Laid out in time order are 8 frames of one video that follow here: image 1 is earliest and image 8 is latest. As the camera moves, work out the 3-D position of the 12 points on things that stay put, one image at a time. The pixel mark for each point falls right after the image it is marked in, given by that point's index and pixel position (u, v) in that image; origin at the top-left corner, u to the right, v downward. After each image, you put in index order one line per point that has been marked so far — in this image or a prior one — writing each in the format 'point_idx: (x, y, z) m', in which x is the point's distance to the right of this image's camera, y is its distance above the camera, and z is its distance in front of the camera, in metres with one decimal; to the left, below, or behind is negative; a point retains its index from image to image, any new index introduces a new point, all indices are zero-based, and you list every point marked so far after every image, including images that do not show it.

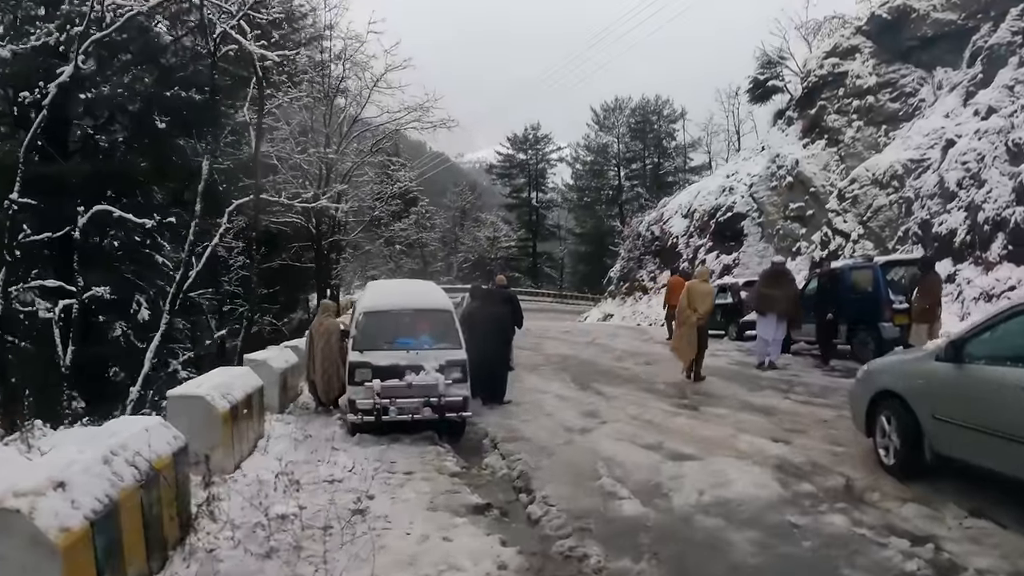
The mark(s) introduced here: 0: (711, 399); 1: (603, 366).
0: (+2.0, -1.1, +9.0) m
1: (+1.3, -1.1, +12.8) m
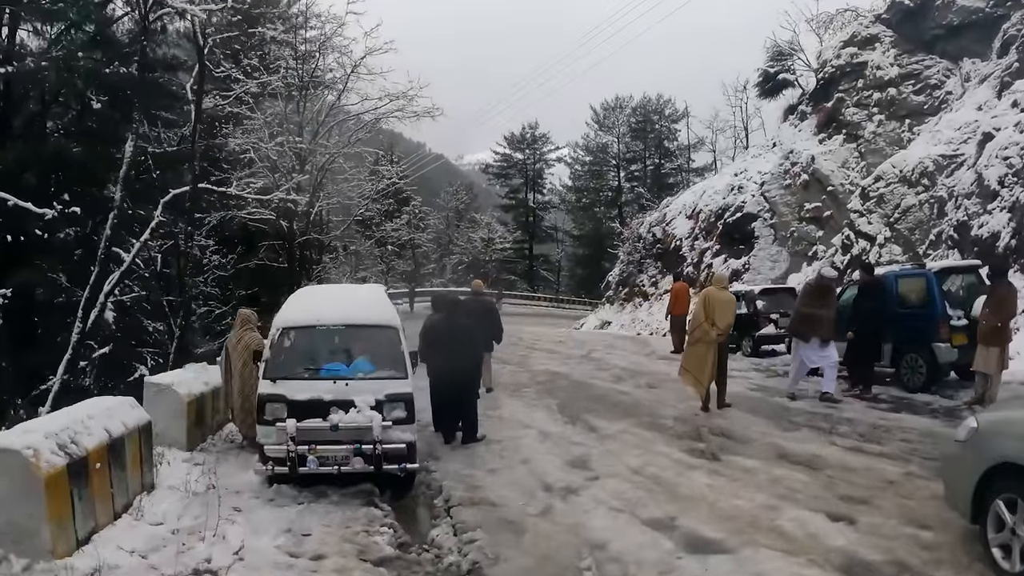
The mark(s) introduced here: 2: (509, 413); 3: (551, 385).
0: (+1.7, -1.2, +7.0) m
1: (+1.0, -1.2, +10.8) m
2: (0.0, -1.3, +9.5) m
3: (+0.5, -1.2, +11.6) m
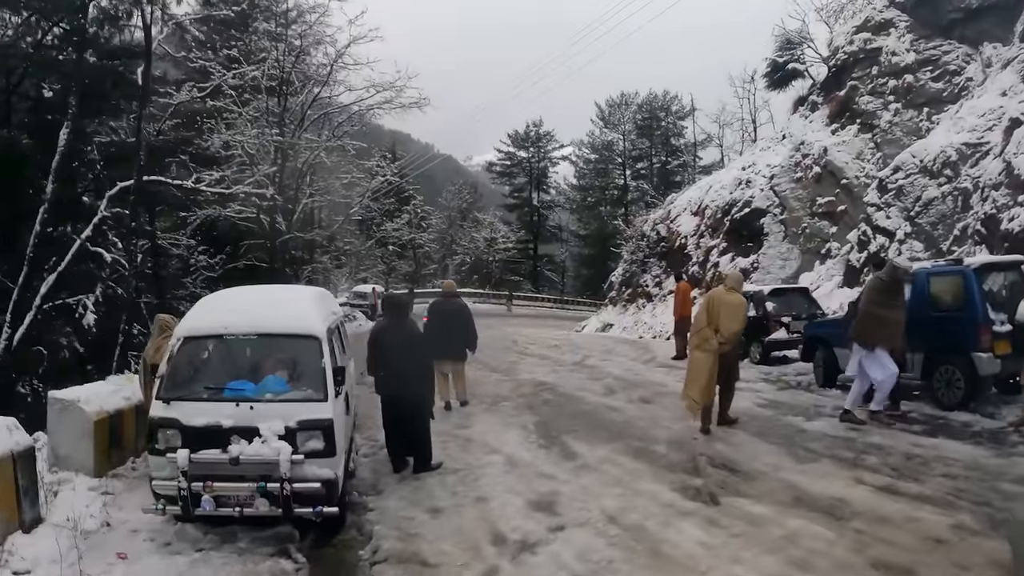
0: (+1.4, -1.2, +5.7) m
1: (+0.8, -1.2, +9.5) m
2: (-0.3, -1.3, +8.2) m
3: (+0.3, -1.2, +10.3) m
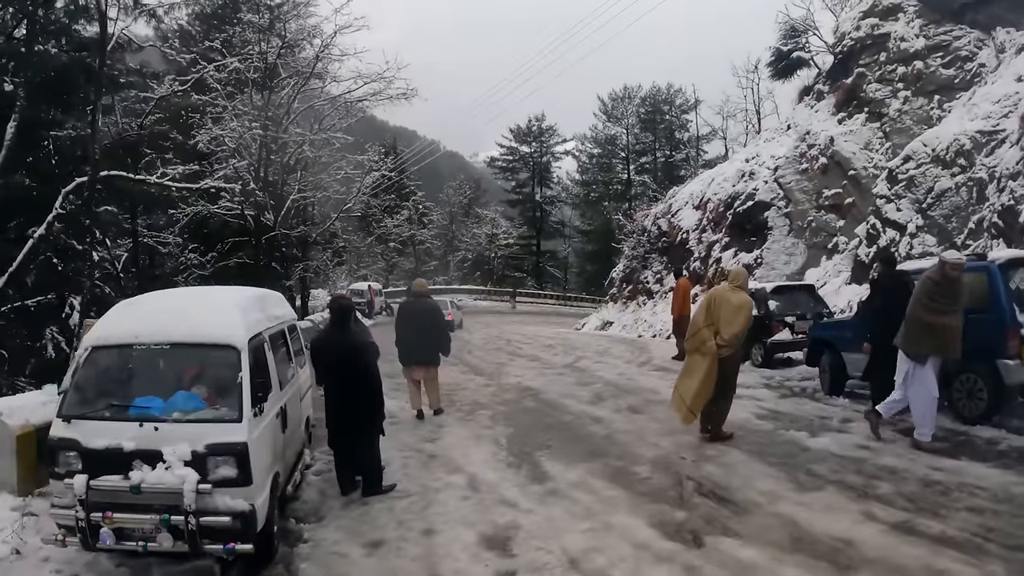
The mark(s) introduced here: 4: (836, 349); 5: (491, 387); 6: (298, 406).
0: (+1.2, -1.2, +4.9) m
1: (+0.6, -1.2, +8.7) m
2: (-0.6, -1.3, +7.4) m
3: (0.0, -1.2, +9.5) m
4: (+3.3, -0.6, +9.1) m
5: (-0.3, -1.2, +11.3) m
6: (-1.7, -0.9, +6.9) m
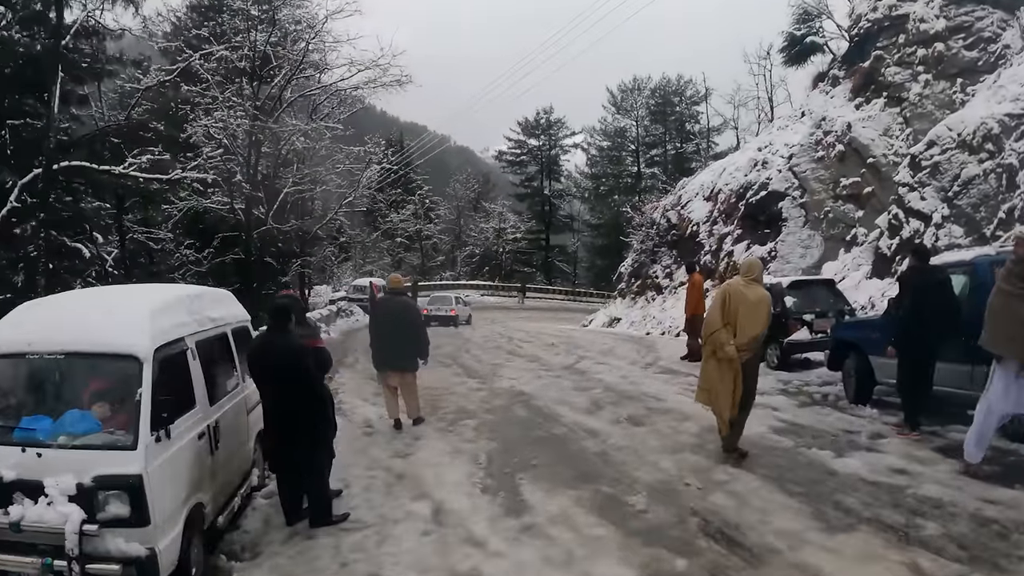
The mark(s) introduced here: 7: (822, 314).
0: (+1.0, -1.2, +3.9) m
1: (+0.4, -1.2, +7.8) m
2: (-0.7, -1.3, +6.5) m
3: (-0.1, -1.2, +8.6) m
4: (+3.2, -0.6, +8.2) m
5: (-0.4, -1.2, +10.4) m
6: (-1.8, -0.9, +6.0) m
7: (+3.7, -0.3, +10.6) m
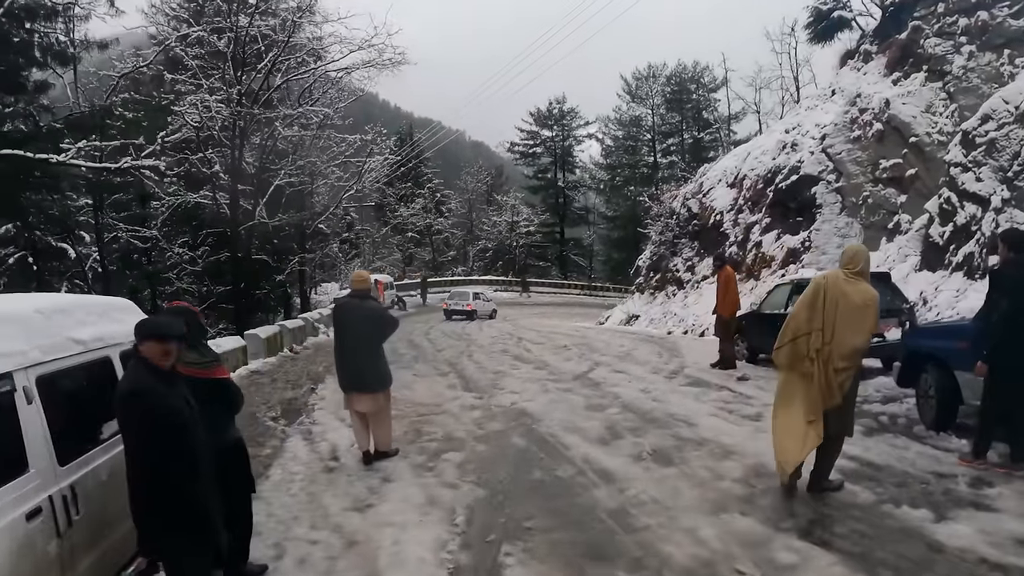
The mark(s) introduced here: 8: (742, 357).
0: (+0.9, -1.2, +2.3) m
1: (+0.4, -1.2, +6.2) m
2: (-0.8, -1.3, +4.9) m
3: (-0.1, -1.2, +7.0) m
4: (+3.2, -0.5, +6.5) m
5: (-0.3, -1.2, +8.8) m
6: (-1.9, -0.9, +4.4) m
7: (+3.7, -0.3, +8.9) m
8: (+3.0, -0.9, +11.6) m
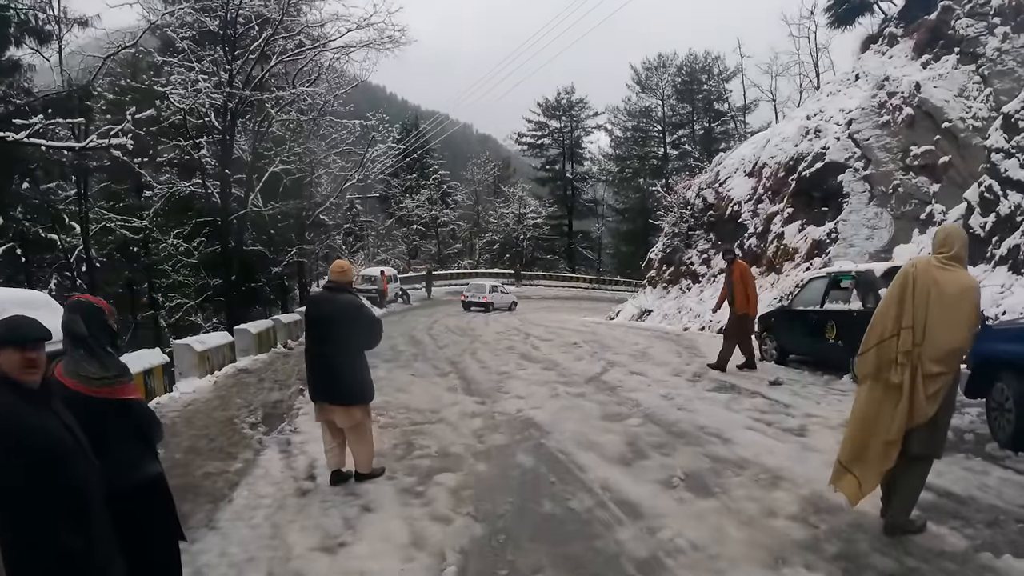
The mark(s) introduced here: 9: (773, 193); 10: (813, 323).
0: (+0.9, -1.2, +1.3) m
1: (+0.4, -1.1, +5.2) m
2: (-0.7, -1.3, +4.0) m
3: (-0.1, -1.2, +6.0) m
4: (+3.2, -0.5, +5.5) m
5: (-0.3, -1.1, +7.8) m
6: (-1.9, -0.9, +3.5) m
7: (+3.7, -0.2, +7.9) m
8: (+3.1, -0.8, +10.6) m
9: (+5.7, +2.1, +19.6) m
10: (+3.2, -0.4, +9.6) m
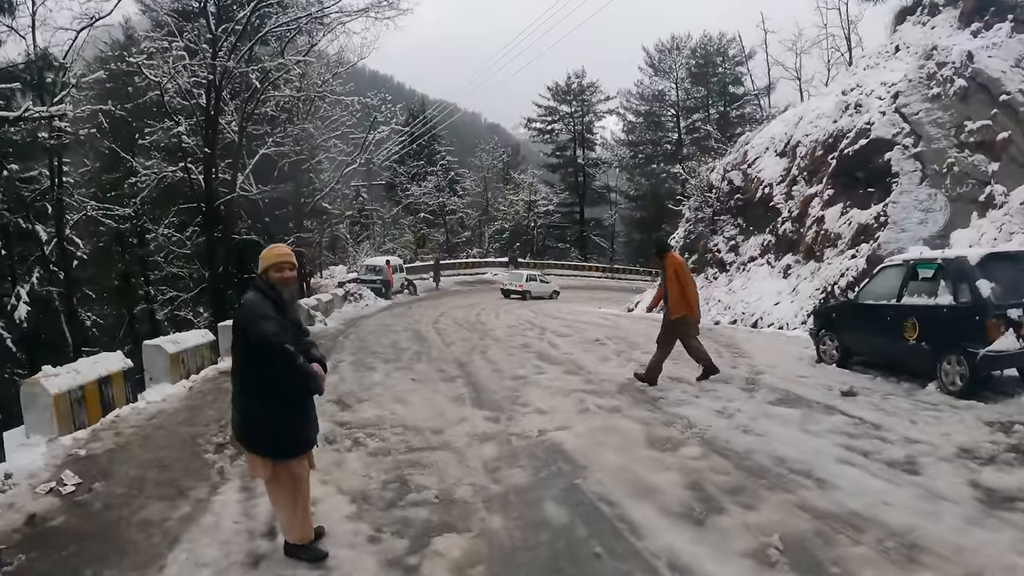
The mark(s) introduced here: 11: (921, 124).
0: (+0.9, -1.2, -0.1) m
1: (+0.5, -1.1, +3.8) m
2: (-0.6, -1.3, +2.5) m
3: (+0.1, -1.1, +4.6) m
4: (+3.3, -0.5, +4.0) m
5: (-0.2, -1.1, +6.3) m
6: (-1.8, -0.9, +2.0) m
7: (+3.9, -0.1, +6.4) m
8: (+3.3, -0.7, +9.1) m
9: (+6.0, +2.3, +18.1) m
10: (+3.4, -0.3, +8.1) m
11: (+7.2, +2.9, +15.8) m
